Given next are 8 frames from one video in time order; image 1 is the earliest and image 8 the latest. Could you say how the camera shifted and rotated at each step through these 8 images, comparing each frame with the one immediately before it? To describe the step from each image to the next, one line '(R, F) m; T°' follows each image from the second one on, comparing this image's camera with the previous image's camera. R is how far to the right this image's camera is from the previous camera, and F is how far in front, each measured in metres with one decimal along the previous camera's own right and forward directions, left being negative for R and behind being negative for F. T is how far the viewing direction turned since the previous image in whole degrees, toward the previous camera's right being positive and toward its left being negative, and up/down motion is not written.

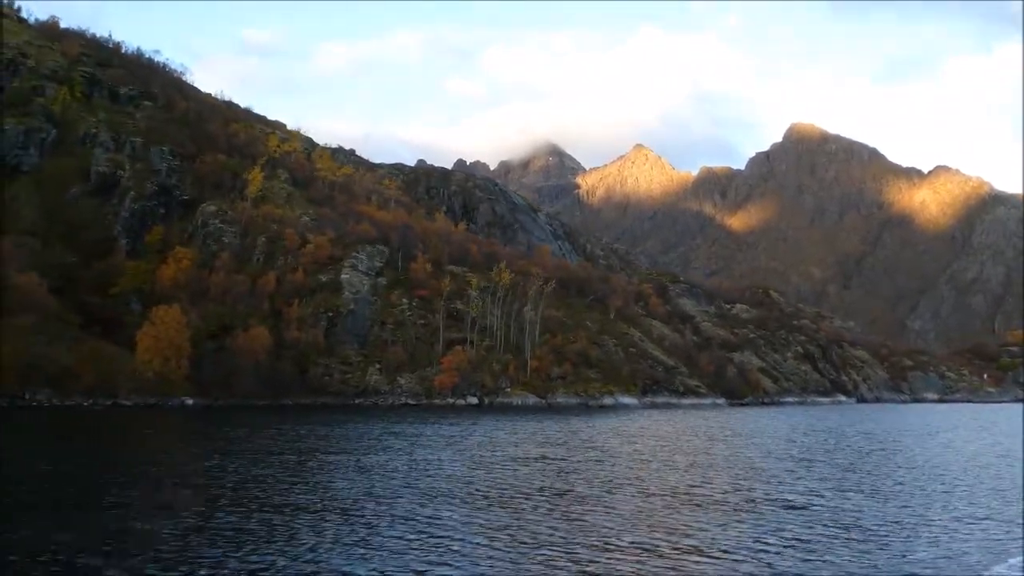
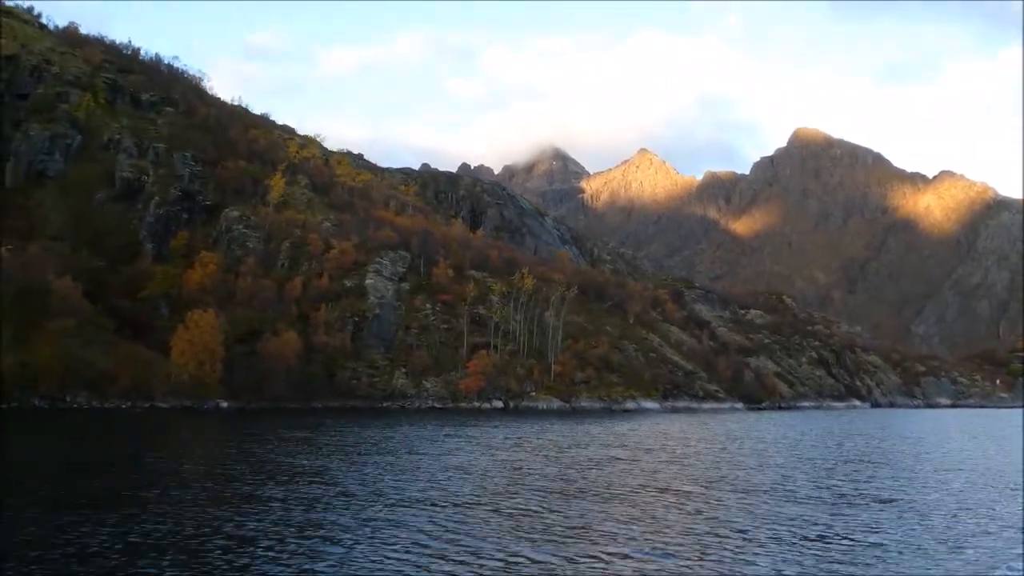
(-3.4, -1.9) m; 0°
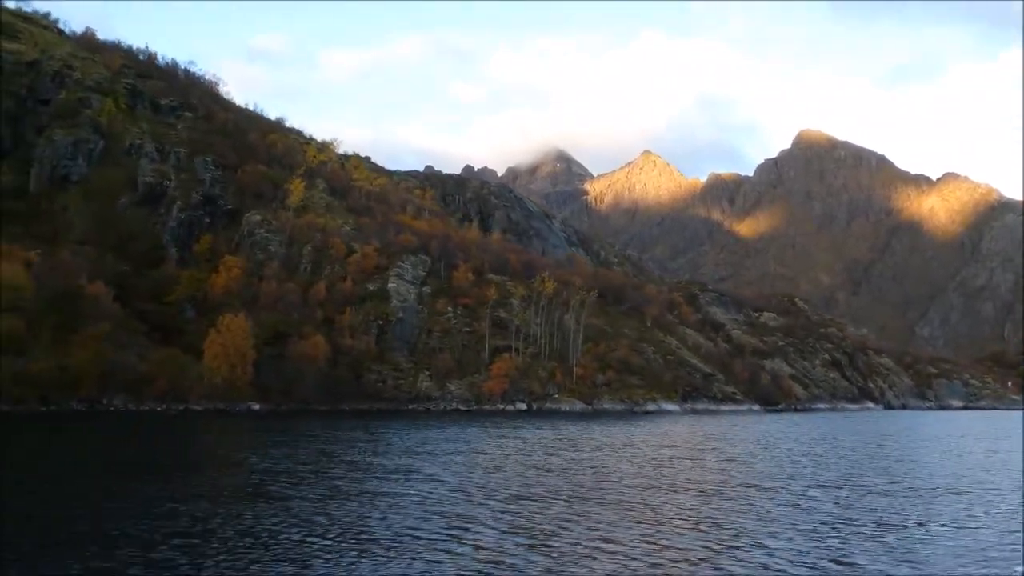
(-3.2, -1.8) m; 0°
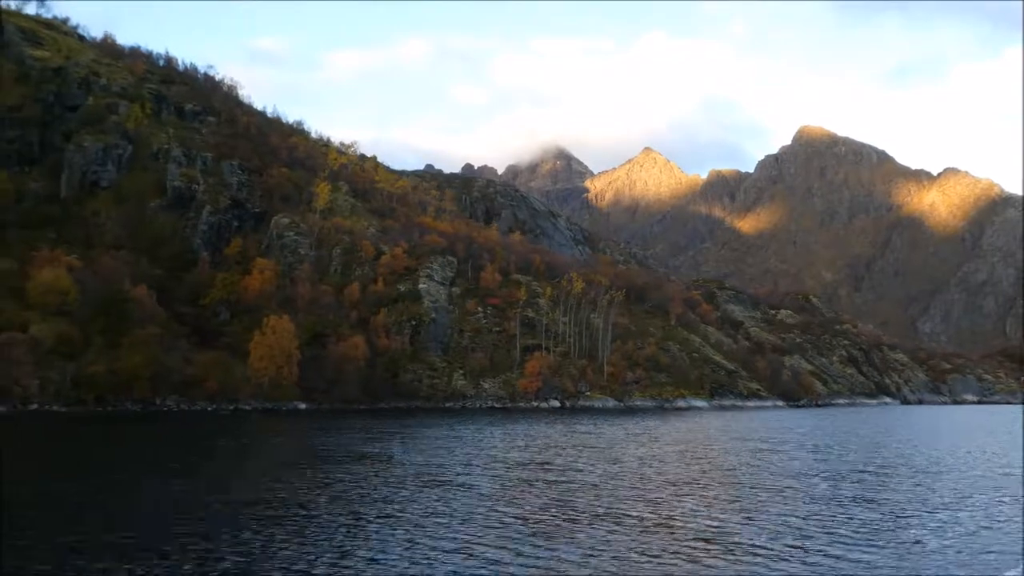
(-5.3, -2.8) m; 0°
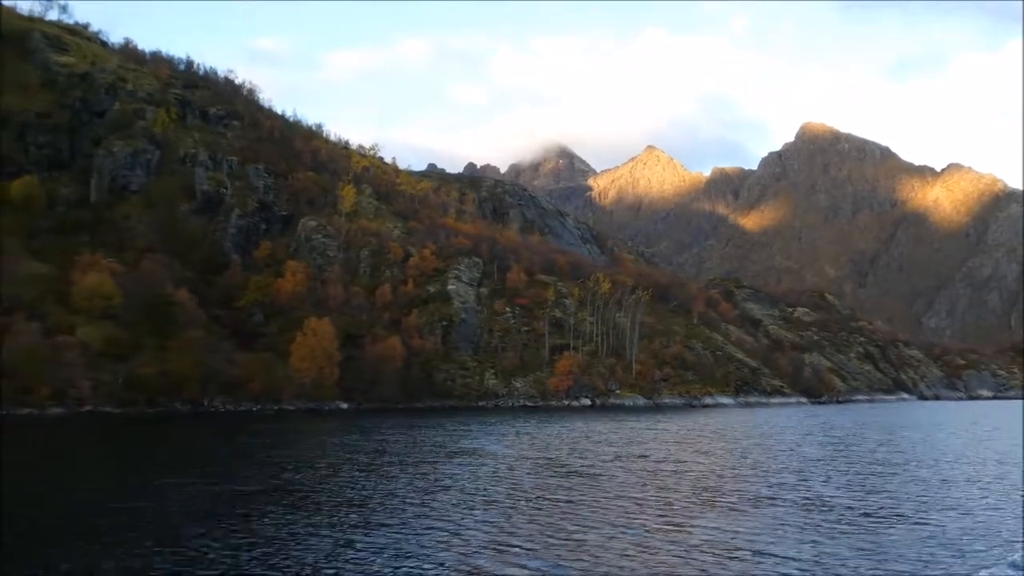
(-4.7, -2.8) m; 0°
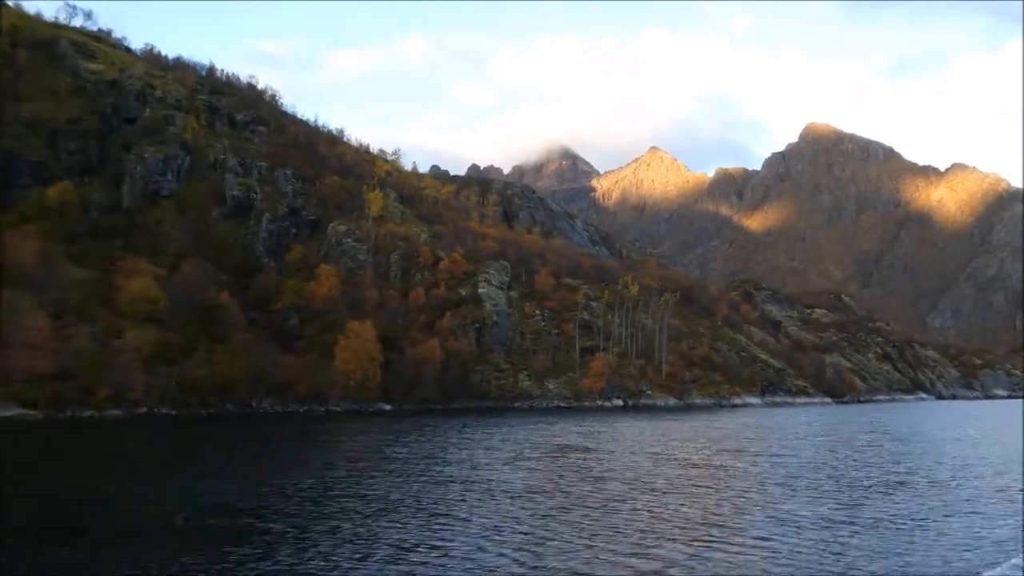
(-5.3, -2.8) m; 0°
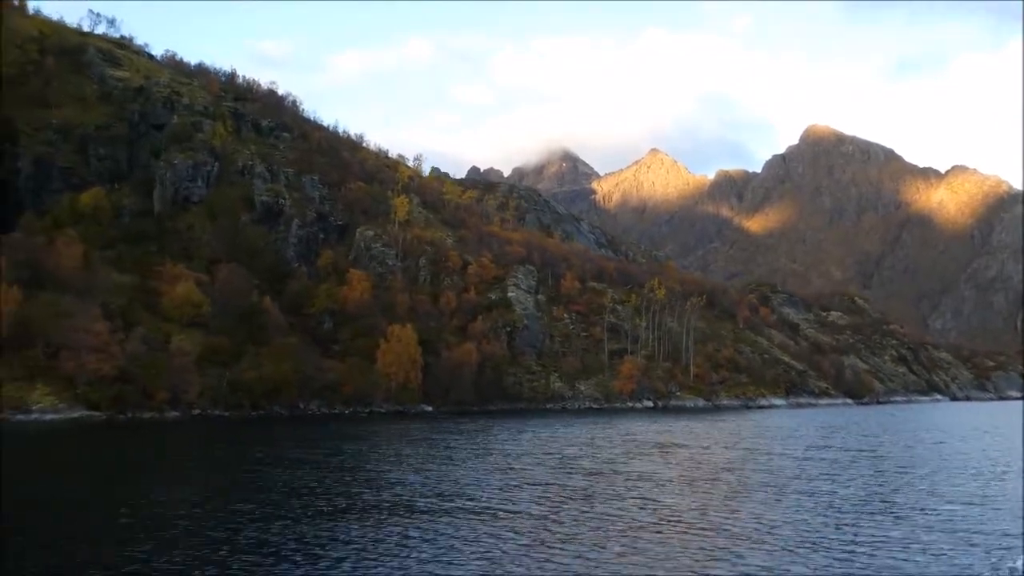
(-5.8, -3.3) m; 0°
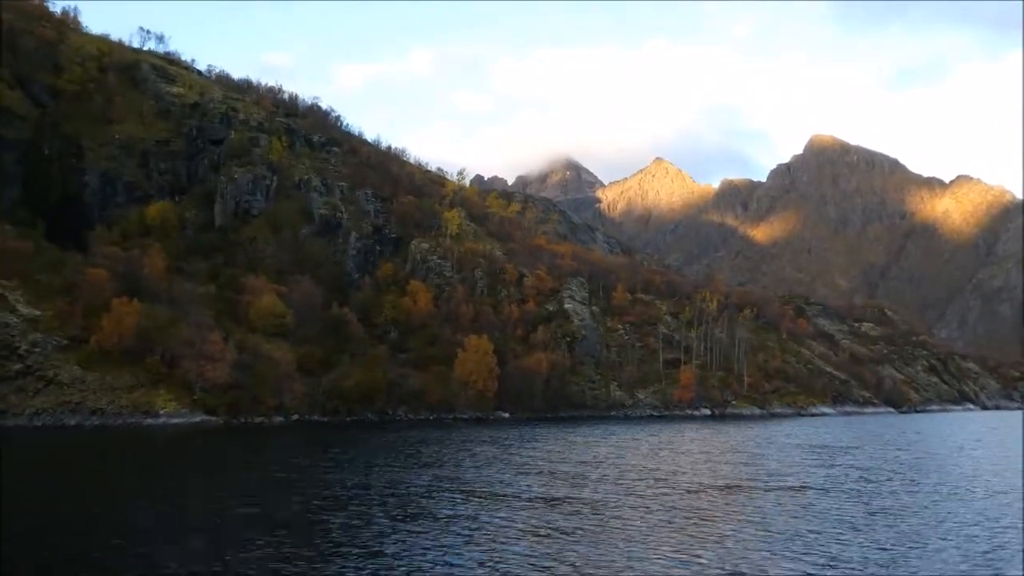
(-11.4, -6.6) m; 0°
